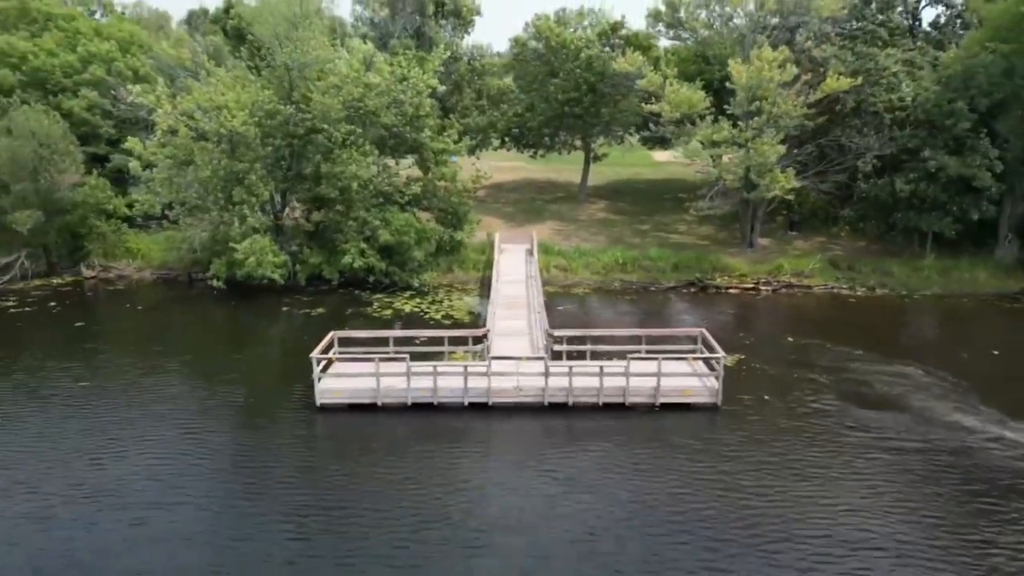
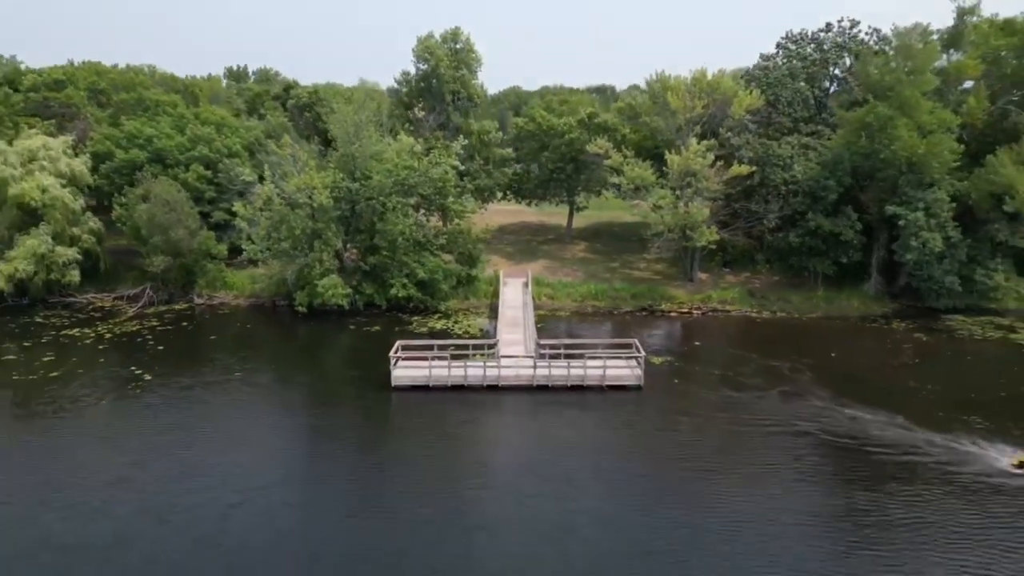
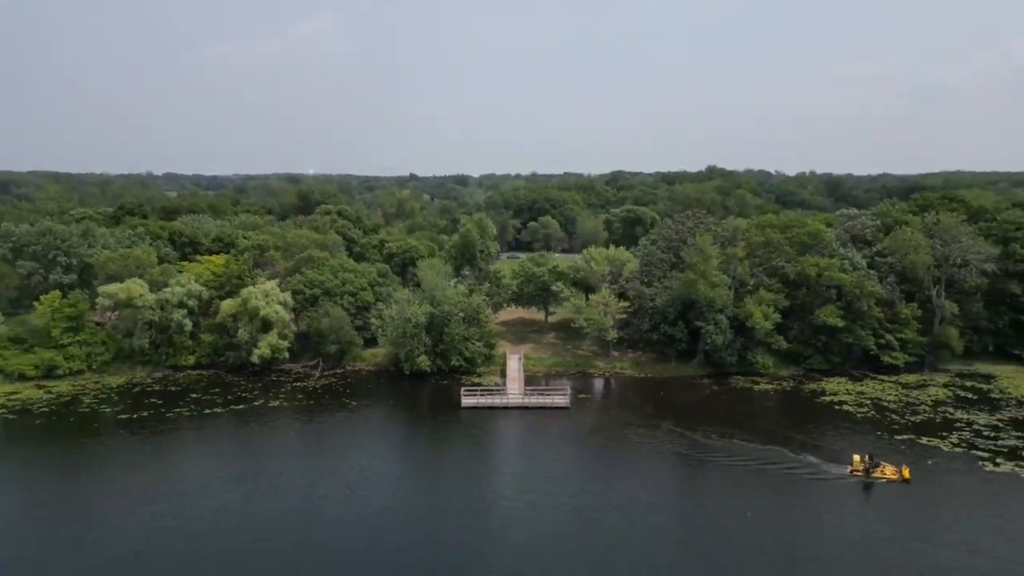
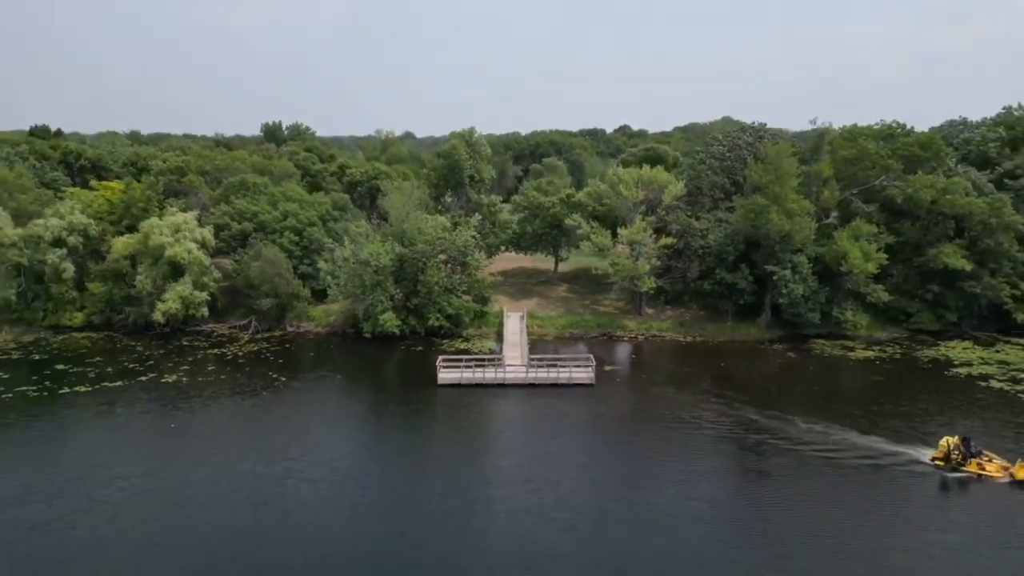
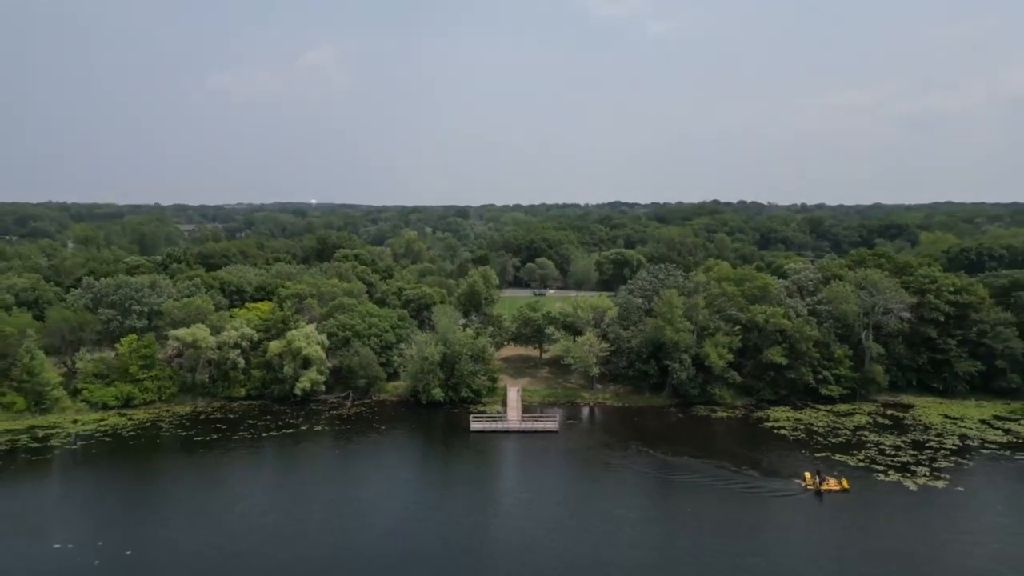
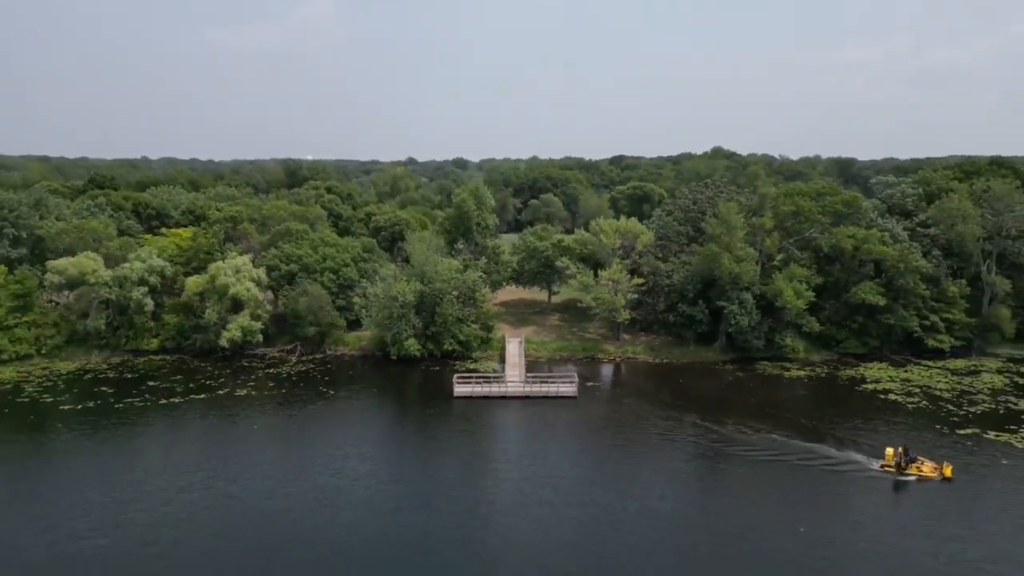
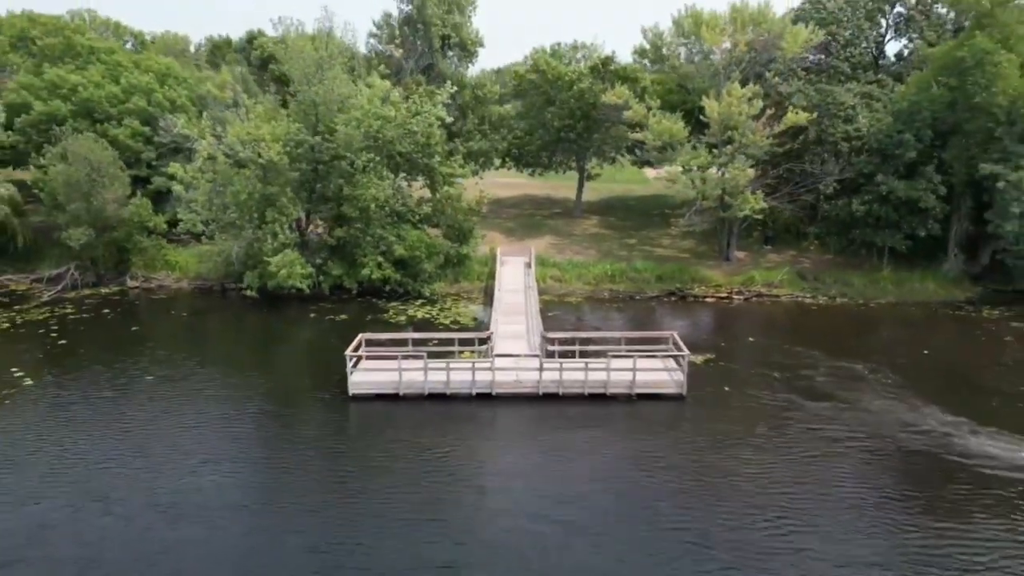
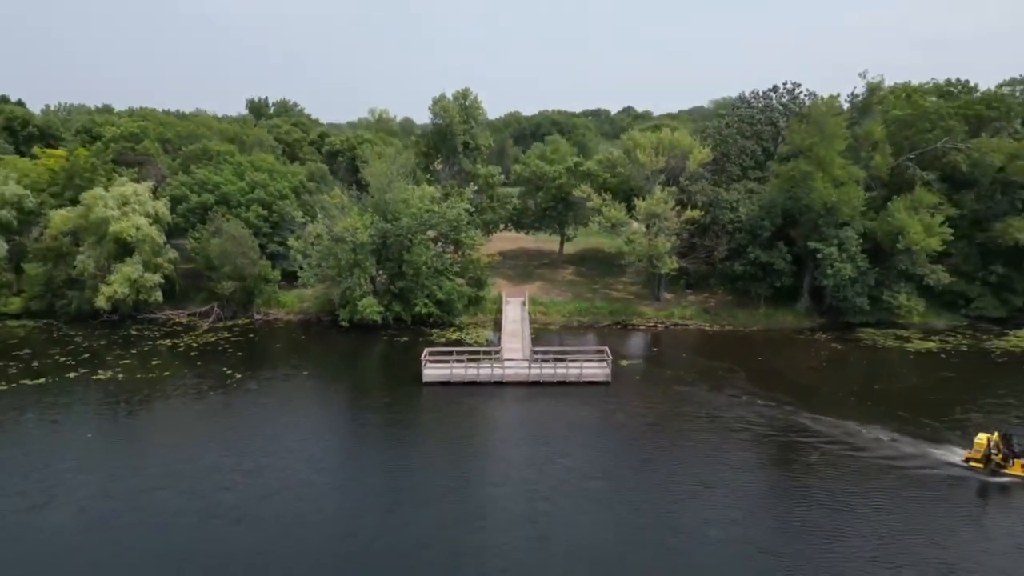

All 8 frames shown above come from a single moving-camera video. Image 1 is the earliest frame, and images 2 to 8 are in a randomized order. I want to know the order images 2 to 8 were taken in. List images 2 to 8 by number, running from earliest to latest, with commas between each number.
7, 2, 8, 4, 6, 3, 5
